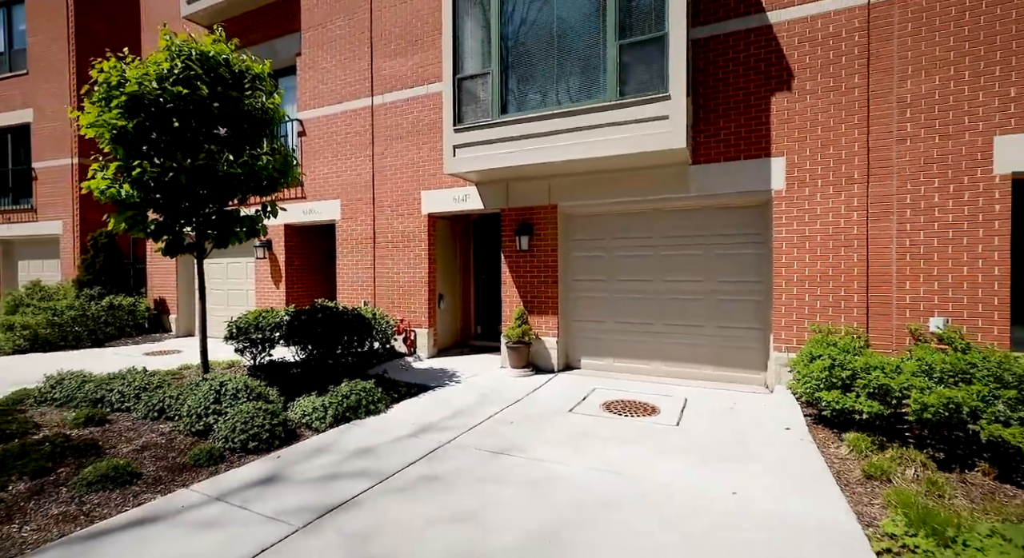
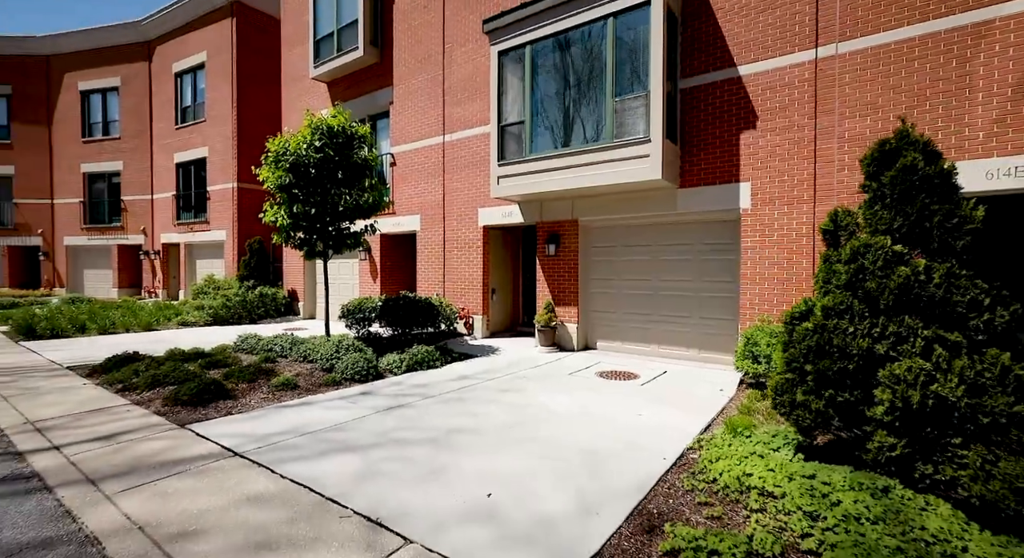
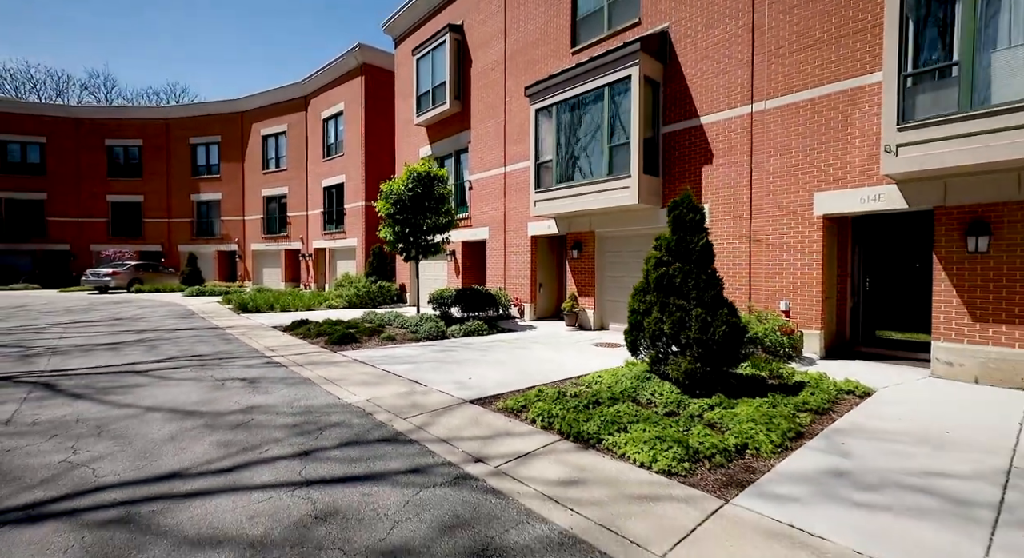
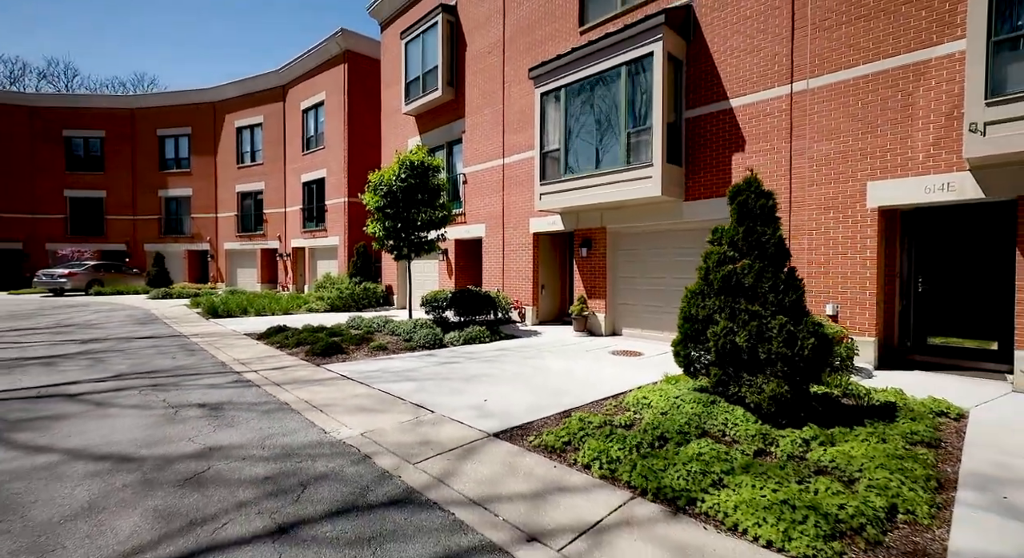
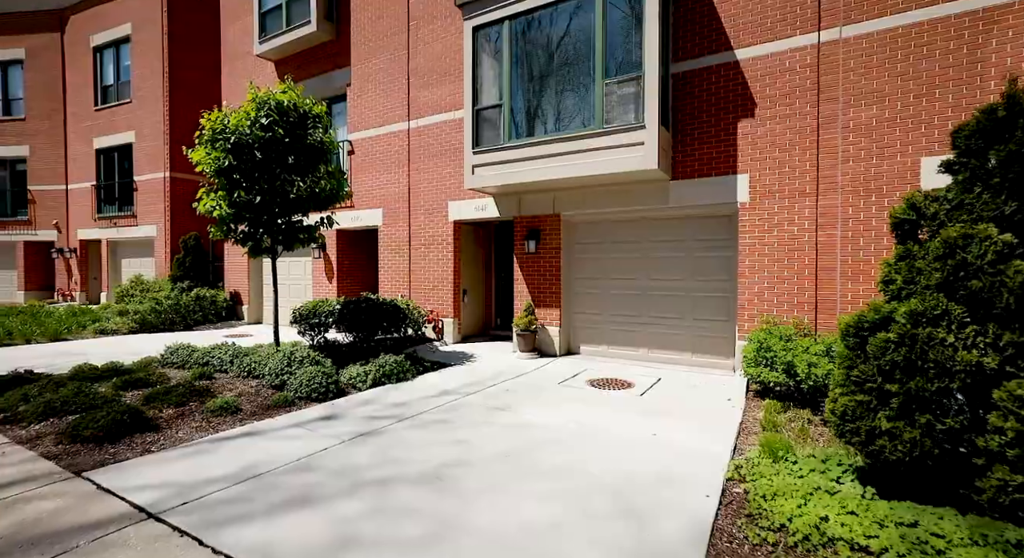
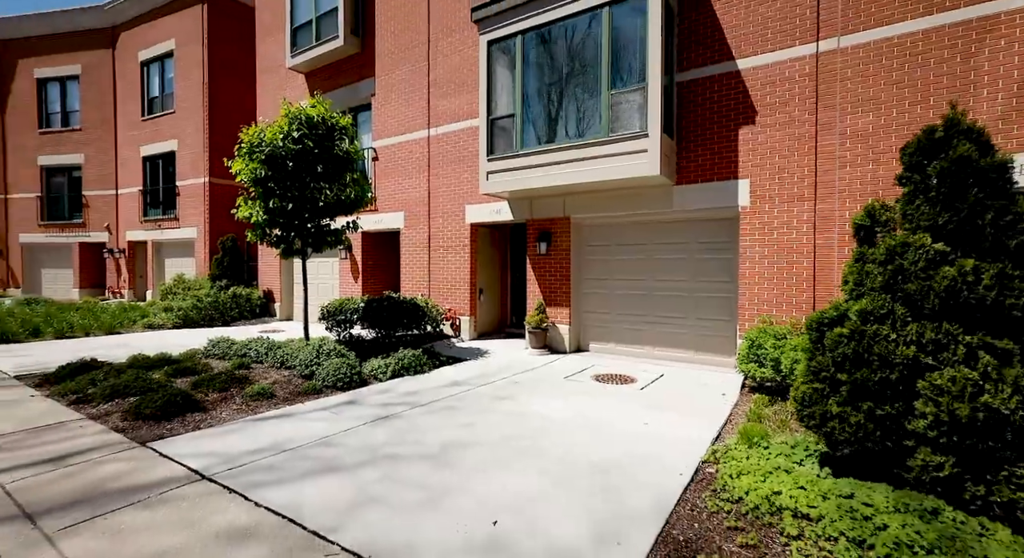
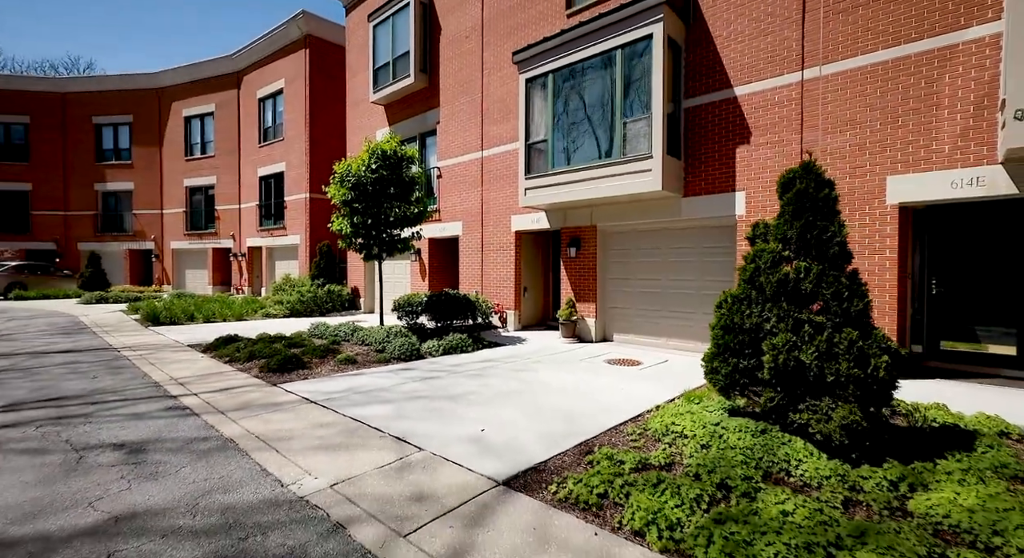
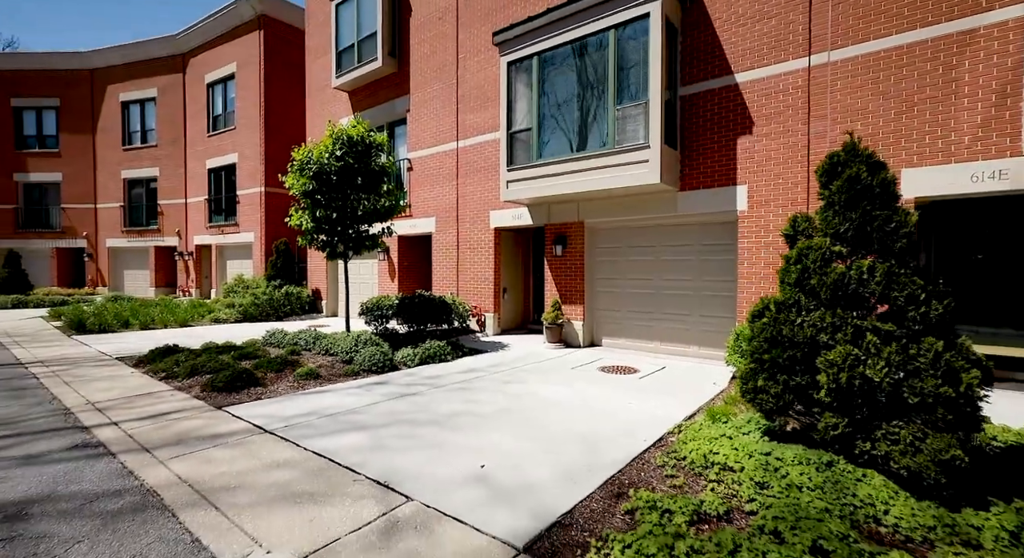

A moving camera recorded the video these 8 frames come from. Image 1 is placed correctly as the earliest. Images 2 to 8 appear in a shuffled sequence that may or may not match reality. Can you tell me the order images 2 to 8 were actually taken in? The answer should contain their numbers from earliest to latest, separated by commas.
5, 6, 2, 8, 7, 4, 3
